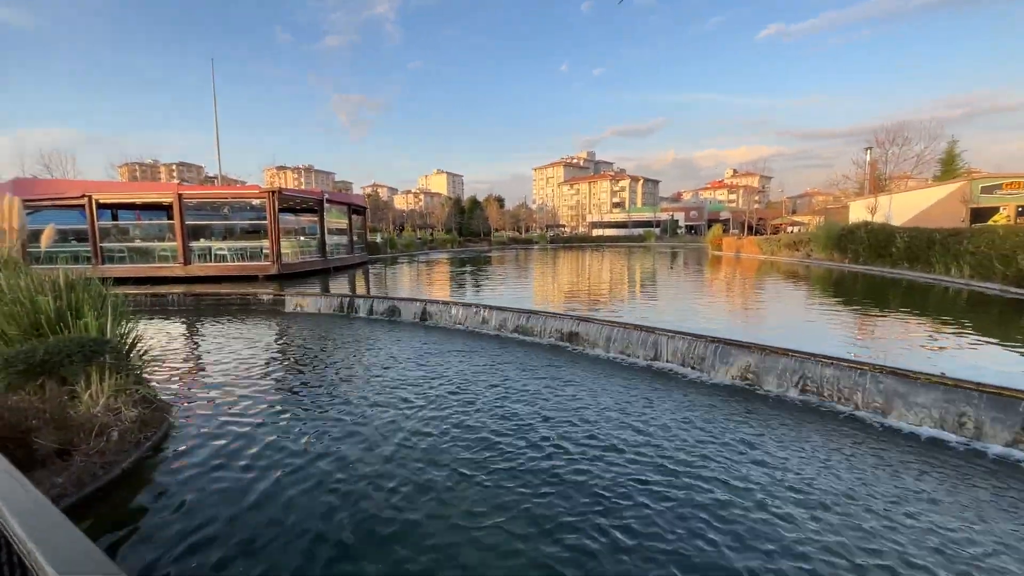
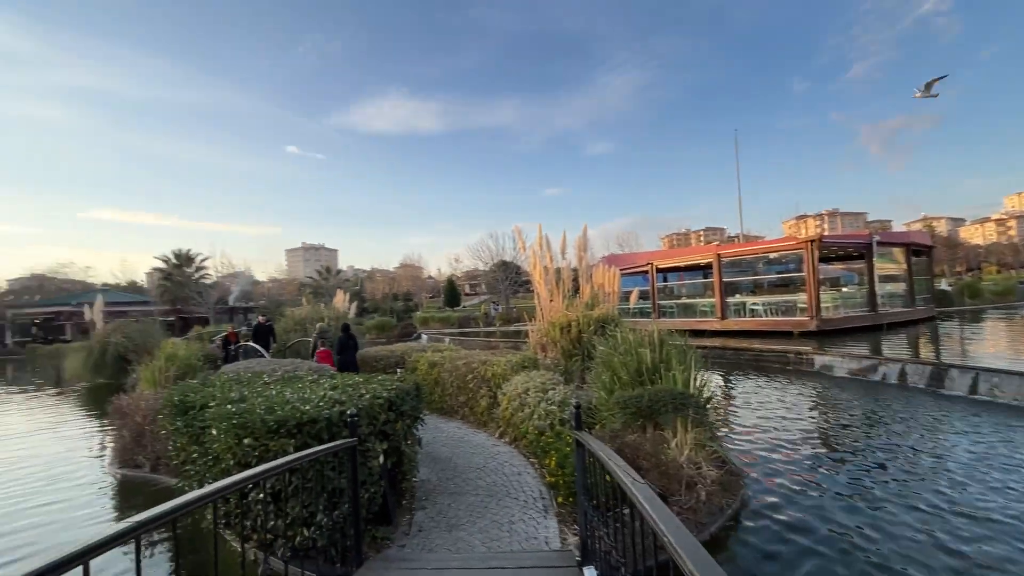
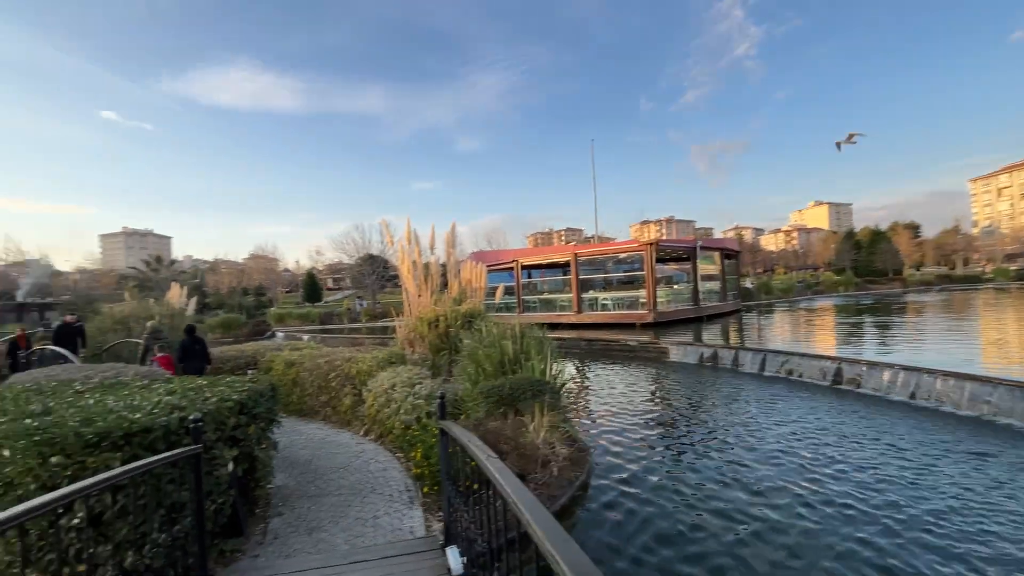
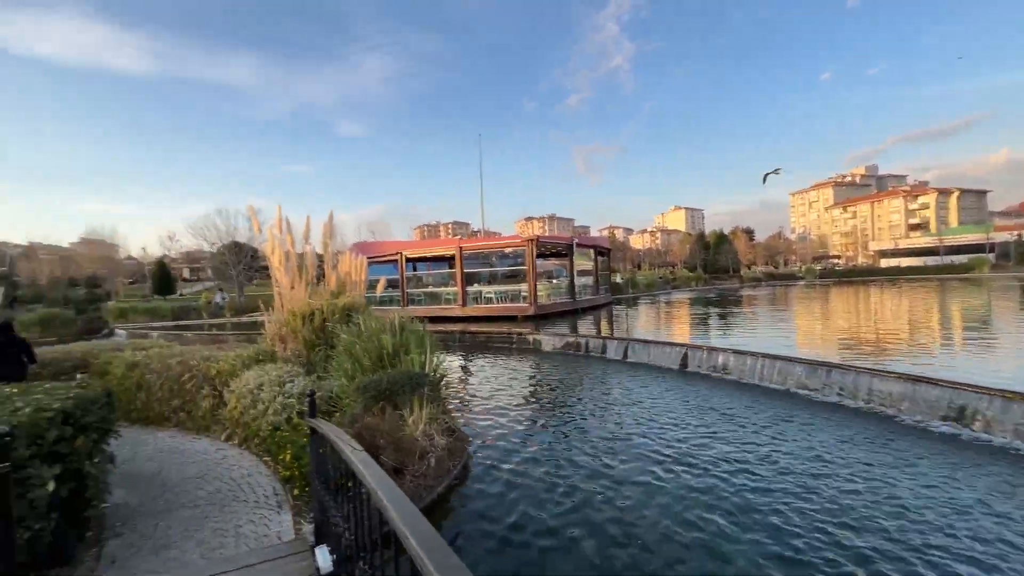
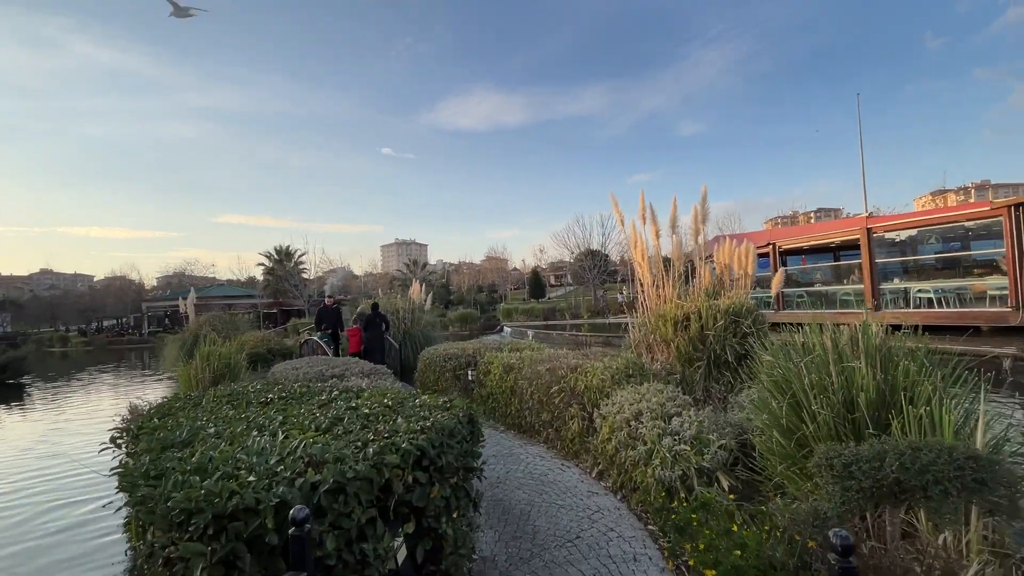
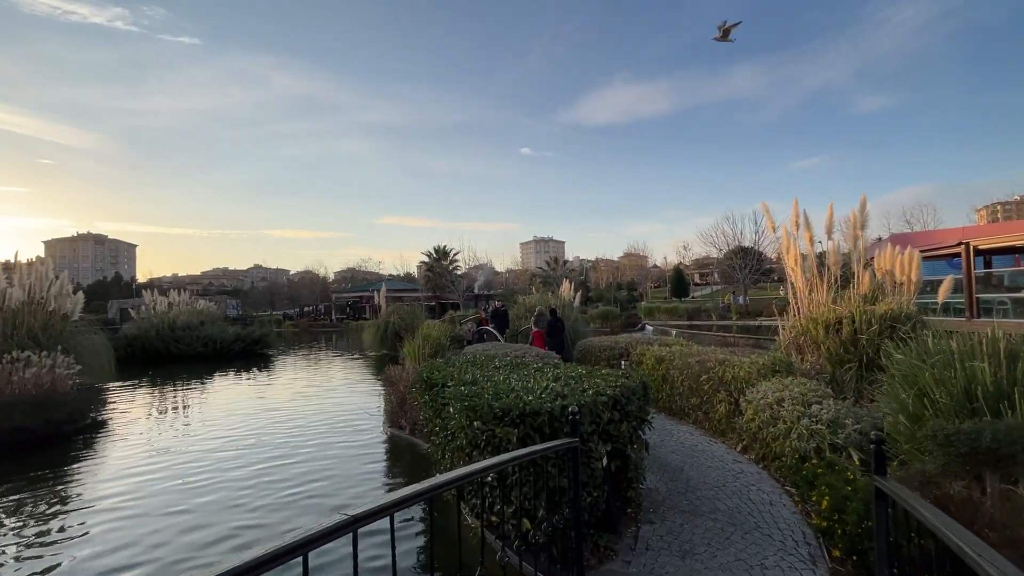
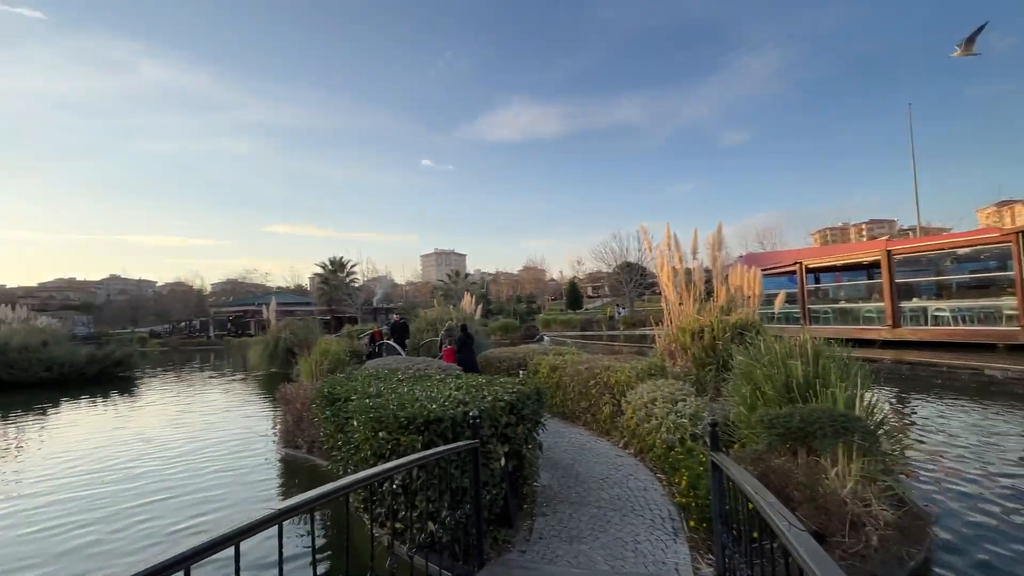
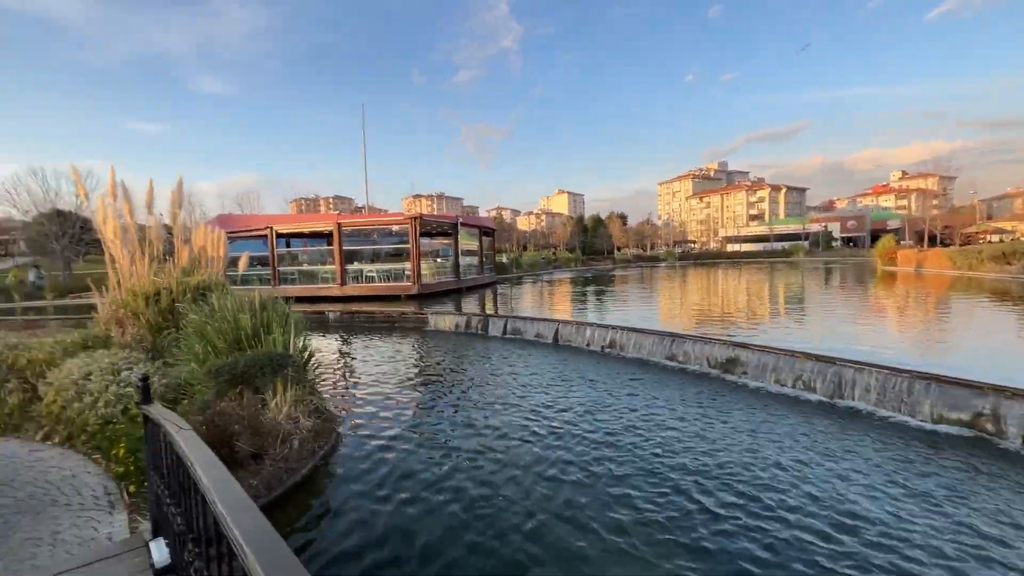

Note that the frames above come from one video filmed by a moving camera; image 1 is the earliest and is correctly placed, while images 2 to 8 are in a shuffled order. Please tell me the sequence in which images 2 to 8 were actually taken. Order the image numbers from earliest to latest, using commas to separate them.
8, 4, 3, 2, 7, 6, 5
